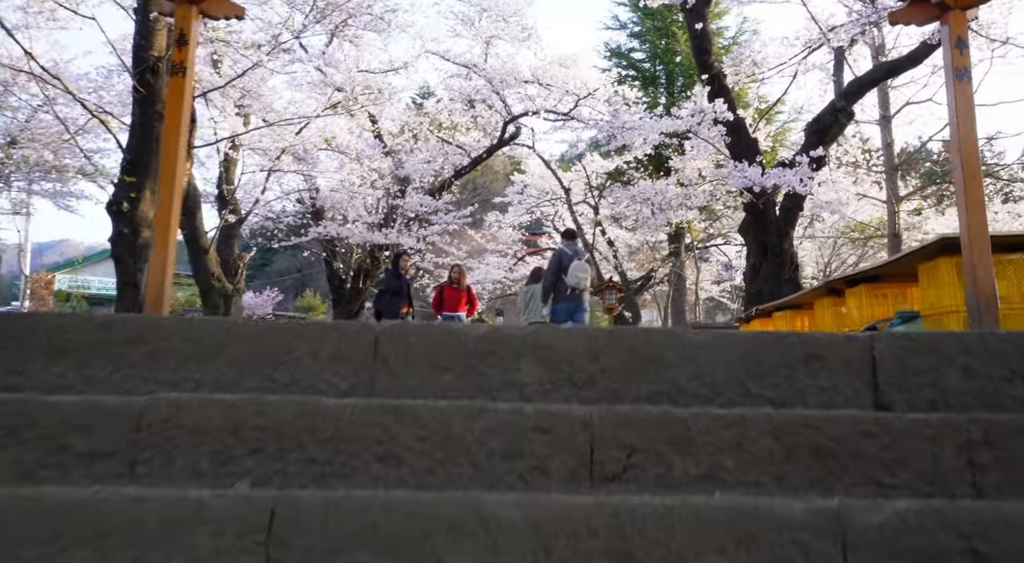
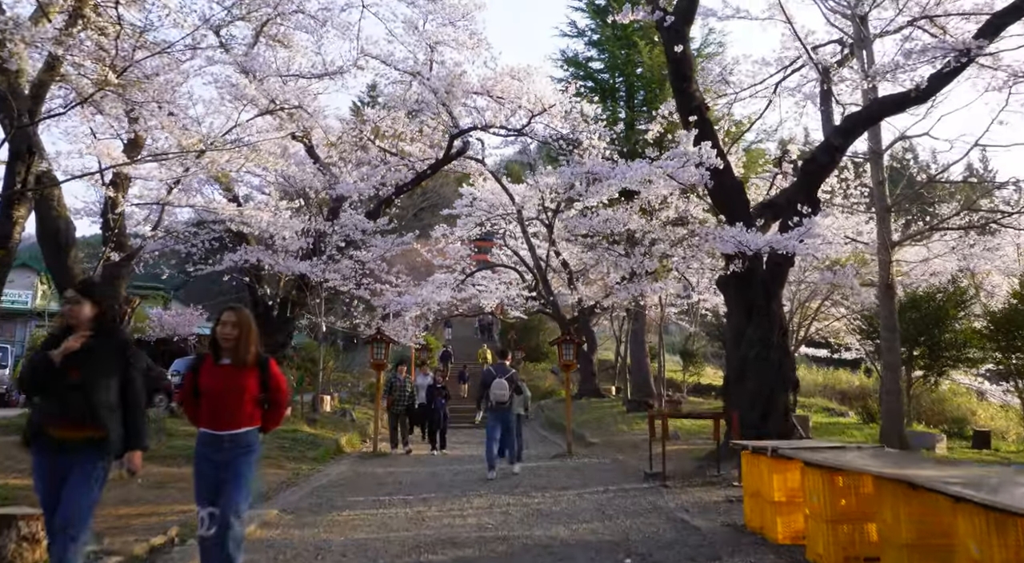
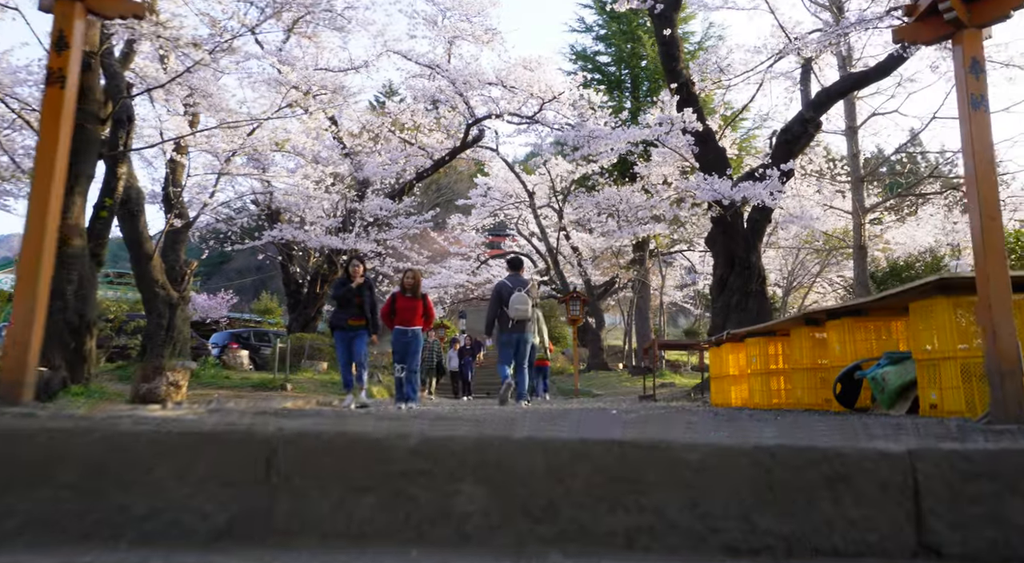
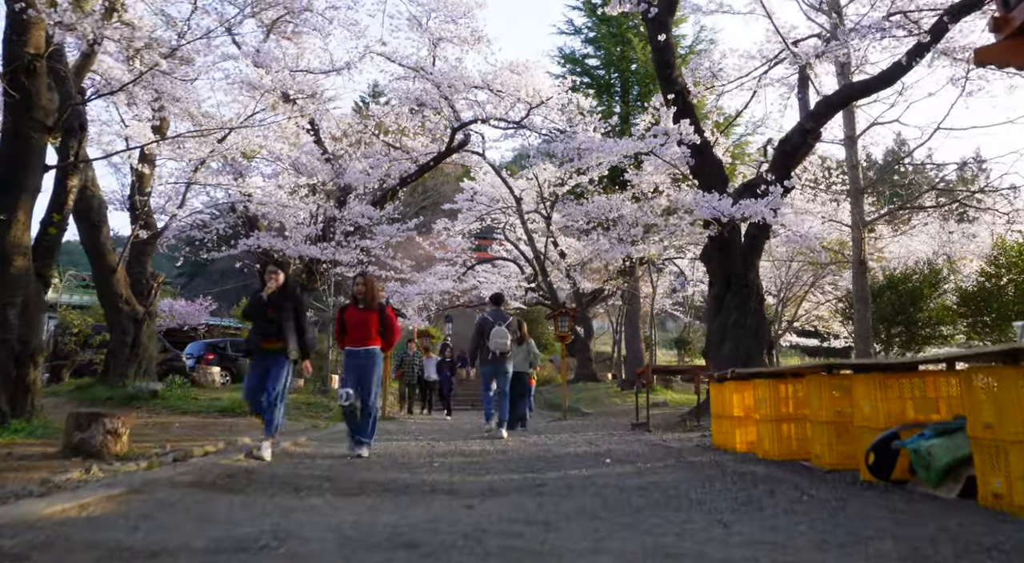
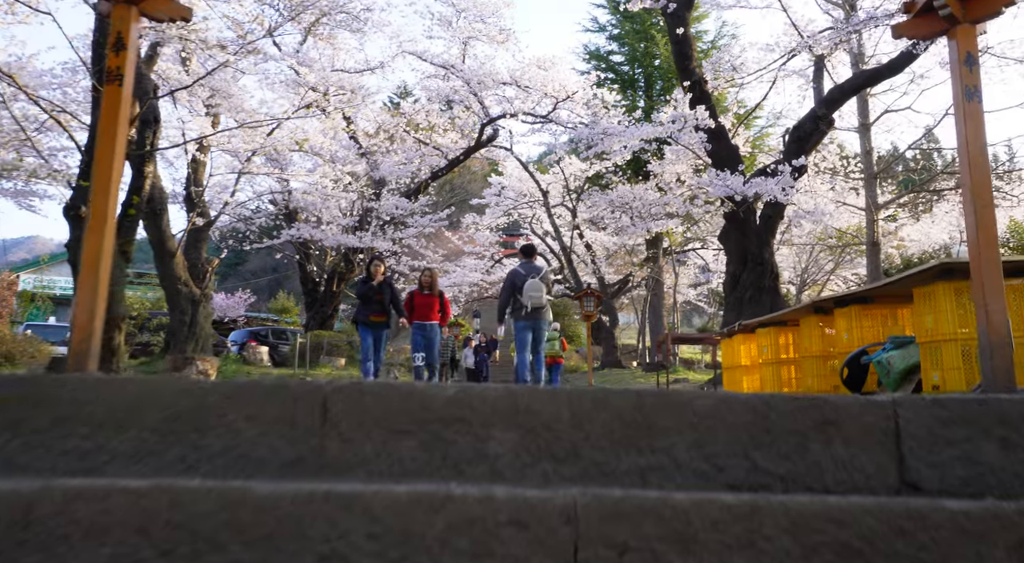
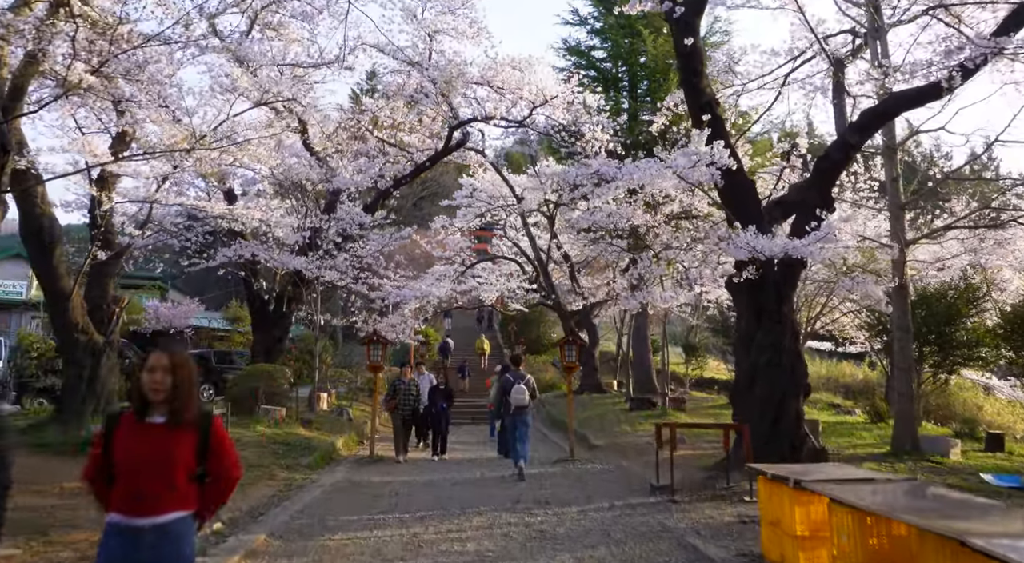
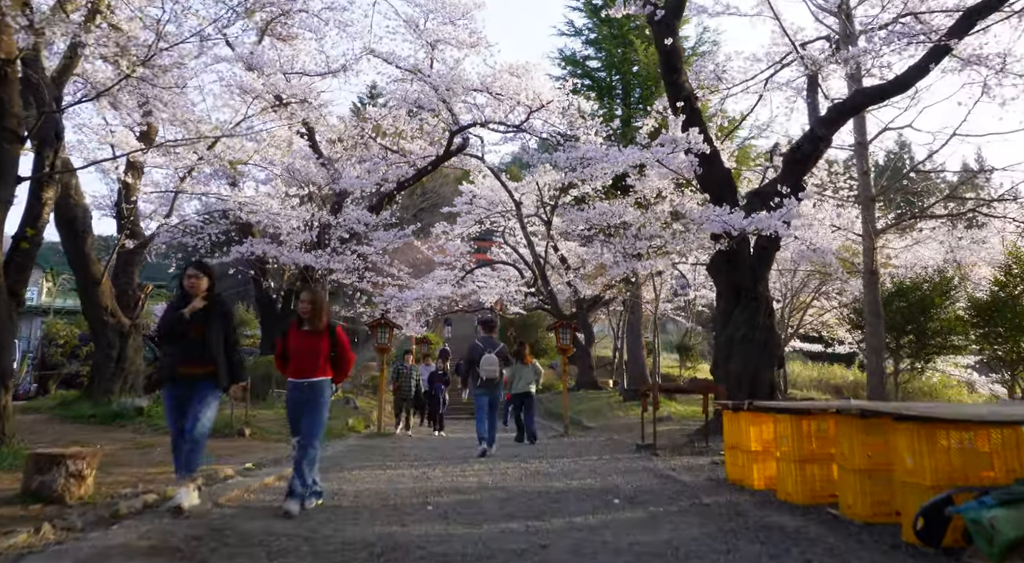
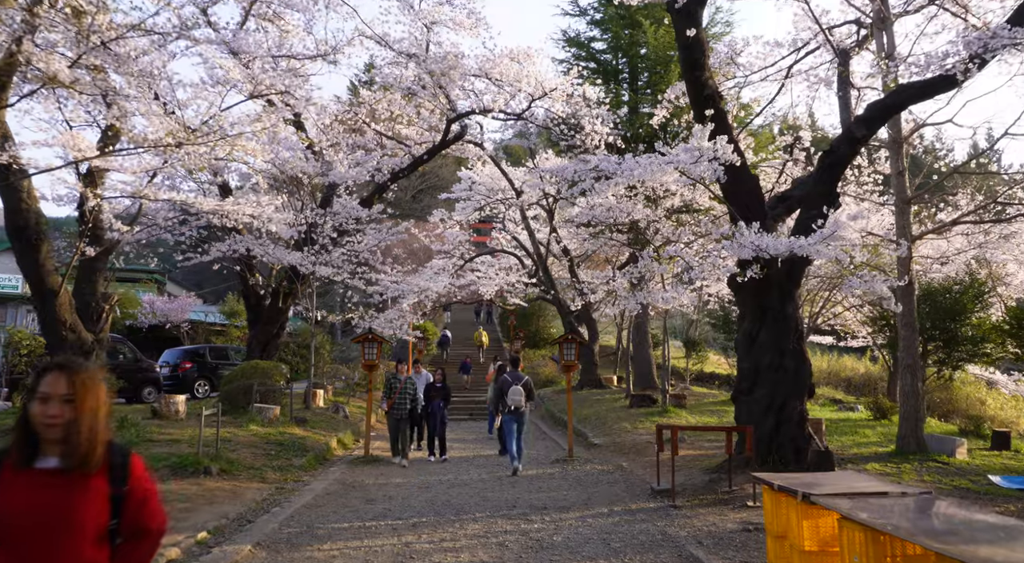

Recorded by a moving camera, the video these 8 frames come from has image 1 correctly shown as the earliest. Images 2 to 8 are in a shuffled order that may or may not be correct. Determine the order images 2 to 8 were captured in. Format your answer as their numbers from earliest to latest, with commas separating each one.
5, 3, 4, 7, 2, 6, 8
